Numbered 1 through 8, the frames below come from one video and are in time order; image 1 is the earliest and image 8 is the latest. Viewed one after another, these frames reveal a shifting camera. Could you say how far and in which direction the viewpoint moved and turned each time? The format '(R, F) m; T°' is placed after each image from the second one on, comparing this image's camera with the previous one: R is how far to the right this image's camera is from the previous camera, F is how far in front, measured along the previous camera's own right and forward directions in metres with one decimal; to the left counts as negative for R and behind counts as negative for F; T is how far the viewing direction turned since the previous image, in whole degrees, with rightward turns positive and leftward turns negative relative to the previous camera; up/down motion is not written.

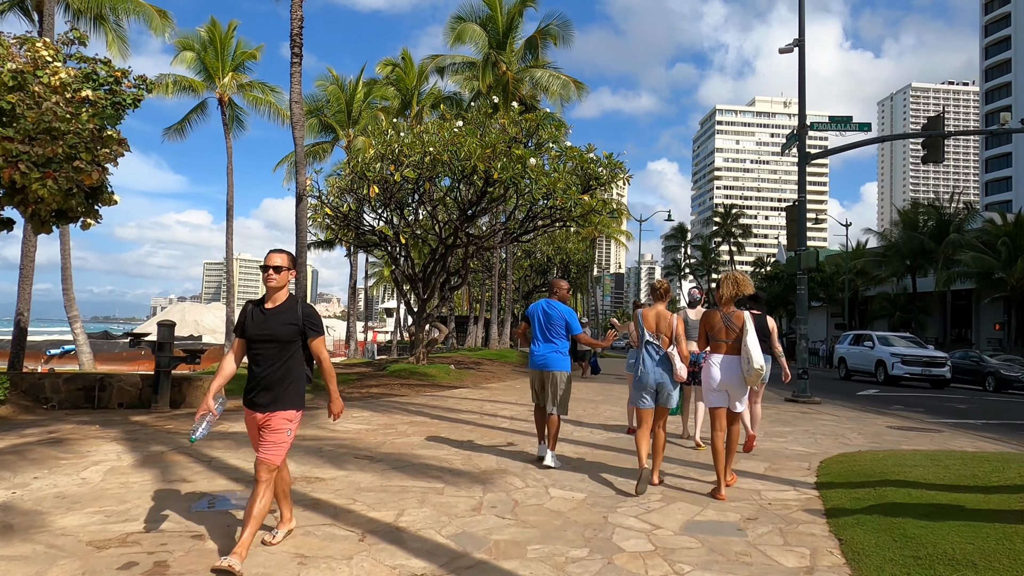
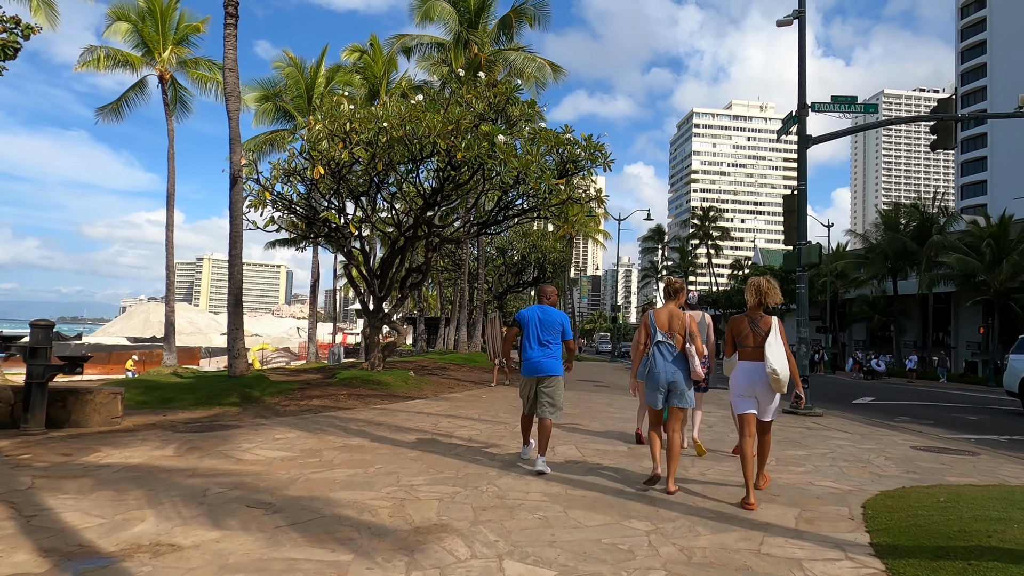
(+0.2, +1.7) m; +2°
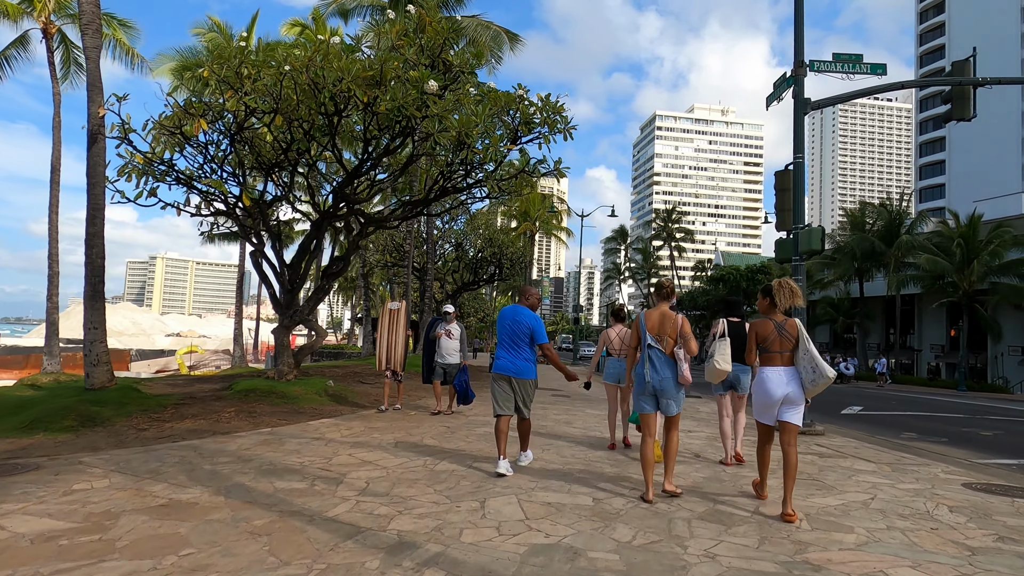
(+0.4, +2.4) m; +3°
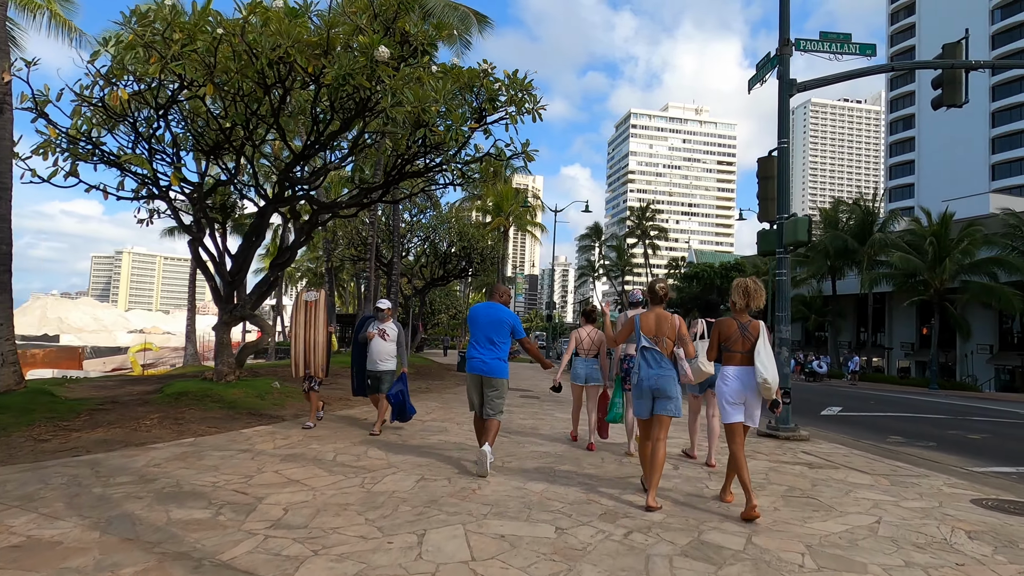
(+0.2, +0.9) m; +2°
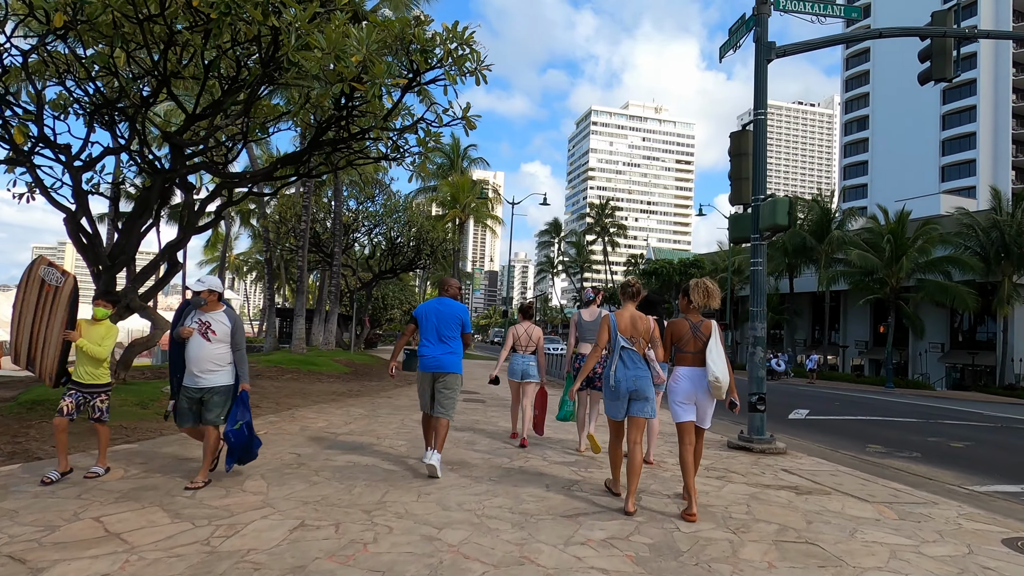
(+0.3, +1.4) m; +3°
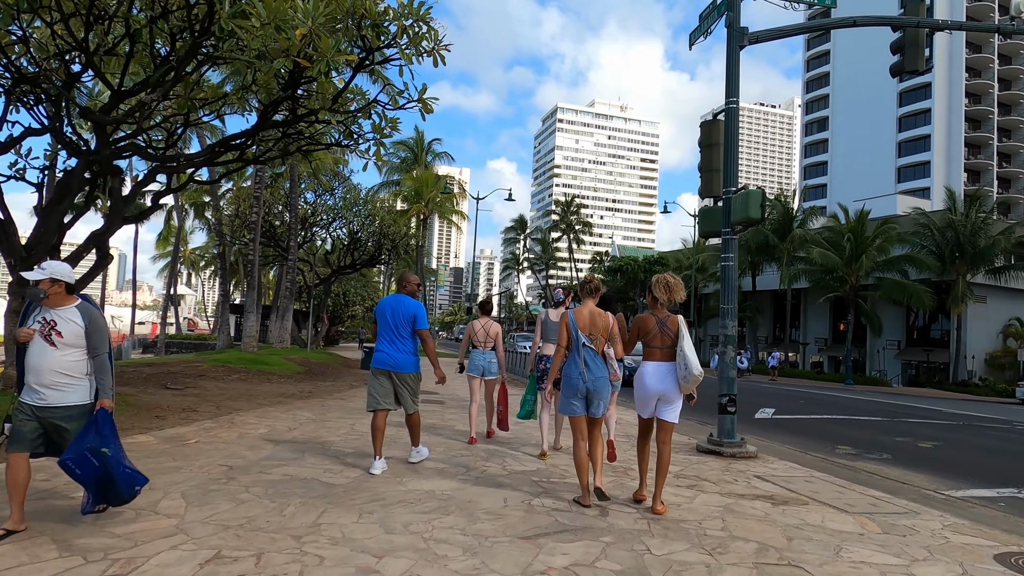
(+0.1, +0.5) m; +3°
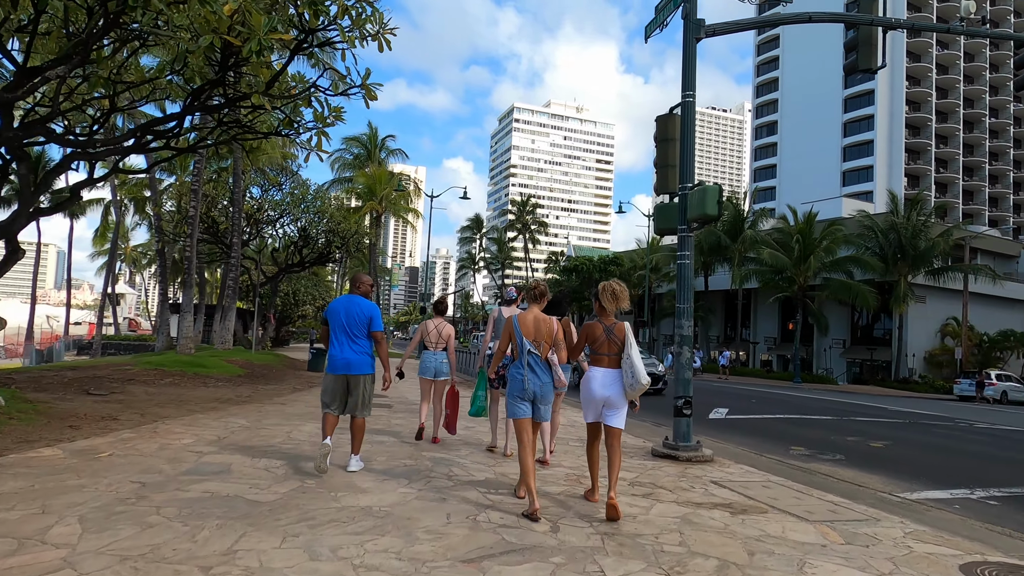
(+0.1, +0.4) m; +4°
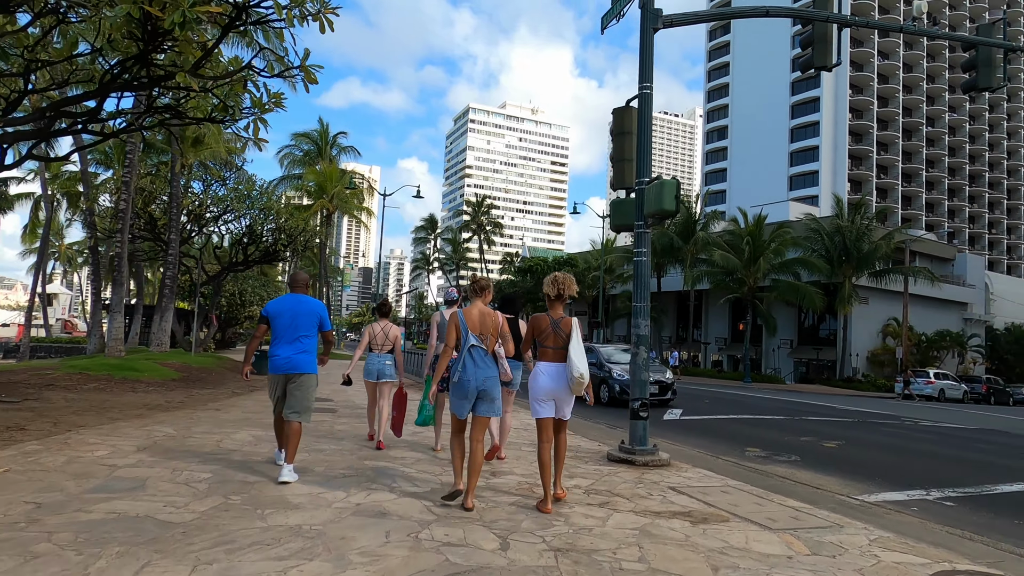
(+0.1, +0.4) m; +4°
